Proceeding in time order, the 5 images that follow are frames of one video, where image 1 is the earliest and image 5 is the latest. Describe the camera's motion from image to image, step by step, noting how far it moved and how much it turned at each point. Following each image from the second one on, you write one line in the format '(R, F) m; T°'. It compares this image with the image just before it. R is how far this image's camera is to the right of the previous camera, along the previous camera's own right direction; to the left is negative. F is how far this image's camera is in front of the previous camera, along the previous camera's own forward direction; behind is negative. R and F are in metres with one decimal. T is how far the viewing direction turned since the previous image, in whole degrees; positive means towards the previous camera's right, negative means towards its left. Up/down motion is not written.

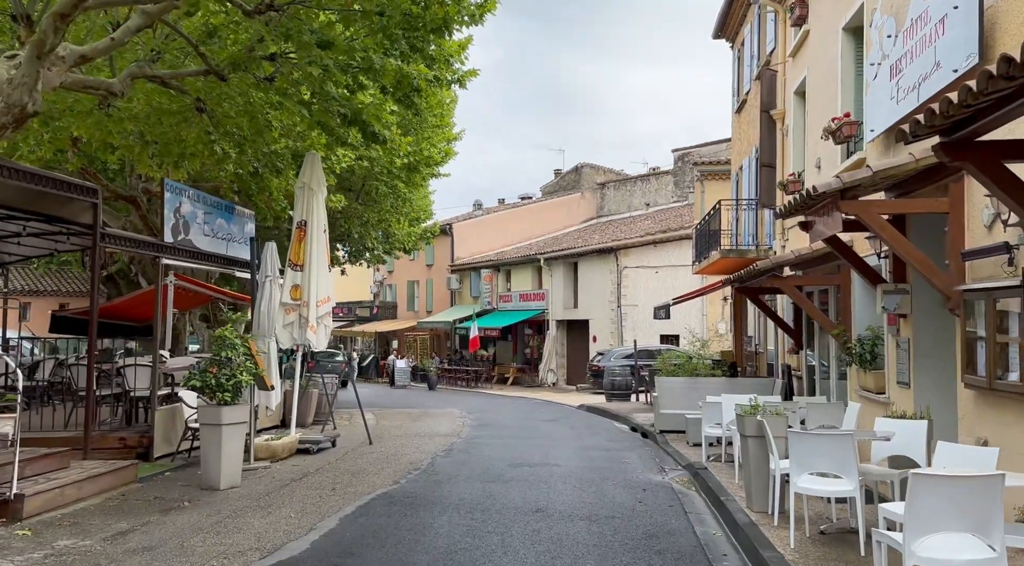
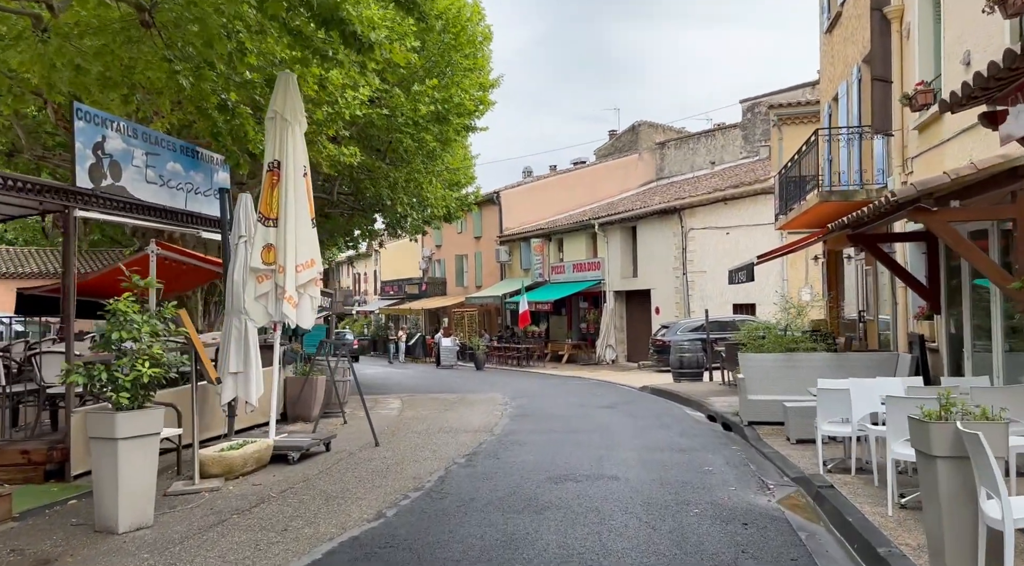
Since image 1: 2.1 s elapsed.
(+0.2, +2.7) m; -4°
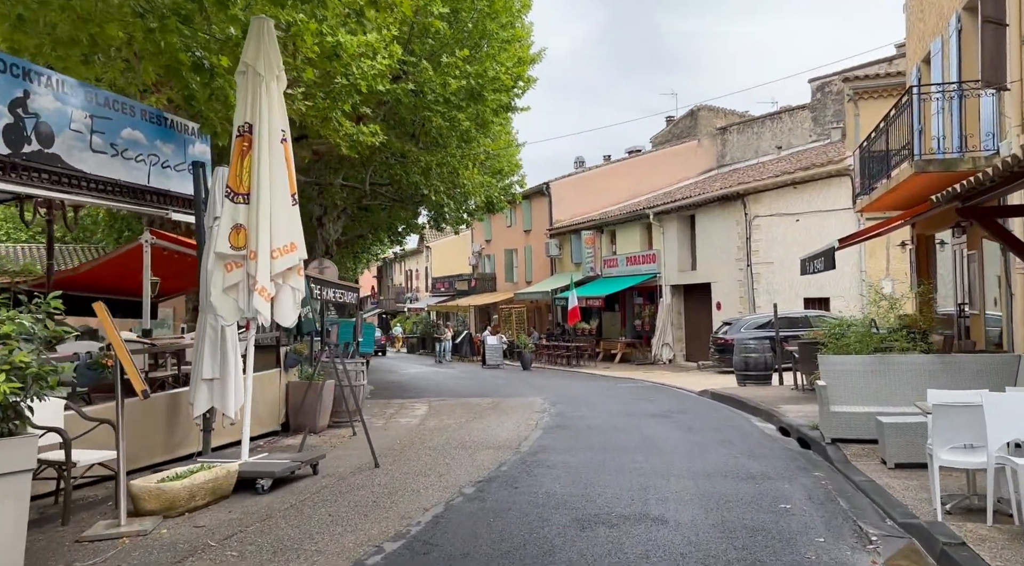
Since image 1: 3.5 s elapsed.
(+0.3, +1.7) m; -4°
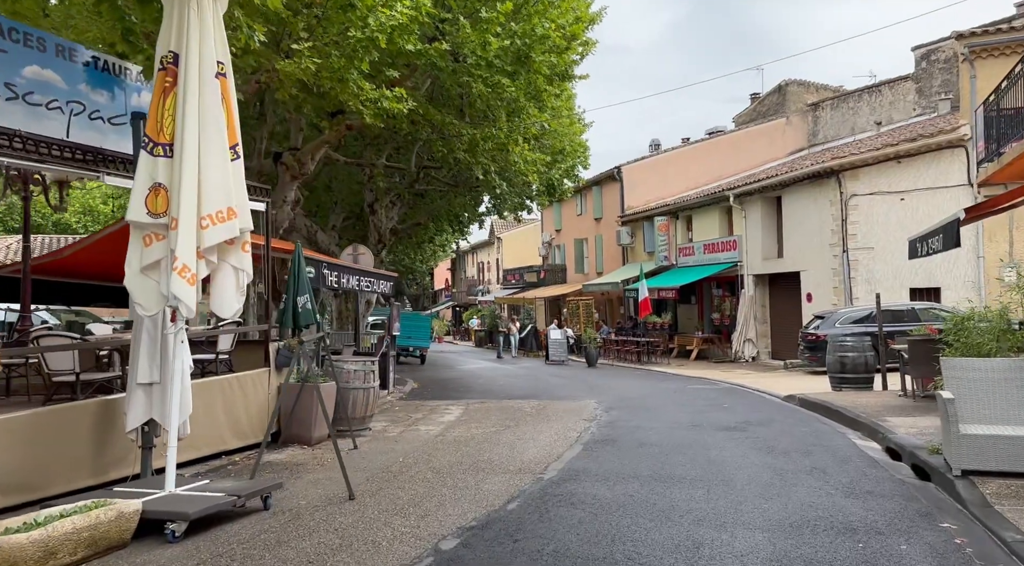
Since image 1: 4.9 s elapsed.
(+0.5, +1.9) m; -6°
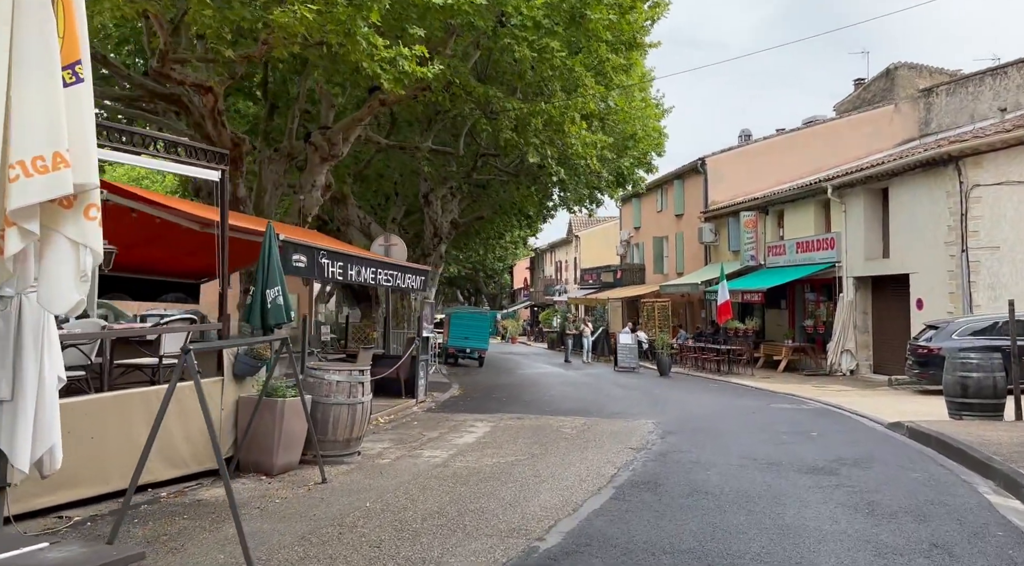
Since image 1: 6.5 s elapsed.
(+0.6, +2.0) m; -6°
